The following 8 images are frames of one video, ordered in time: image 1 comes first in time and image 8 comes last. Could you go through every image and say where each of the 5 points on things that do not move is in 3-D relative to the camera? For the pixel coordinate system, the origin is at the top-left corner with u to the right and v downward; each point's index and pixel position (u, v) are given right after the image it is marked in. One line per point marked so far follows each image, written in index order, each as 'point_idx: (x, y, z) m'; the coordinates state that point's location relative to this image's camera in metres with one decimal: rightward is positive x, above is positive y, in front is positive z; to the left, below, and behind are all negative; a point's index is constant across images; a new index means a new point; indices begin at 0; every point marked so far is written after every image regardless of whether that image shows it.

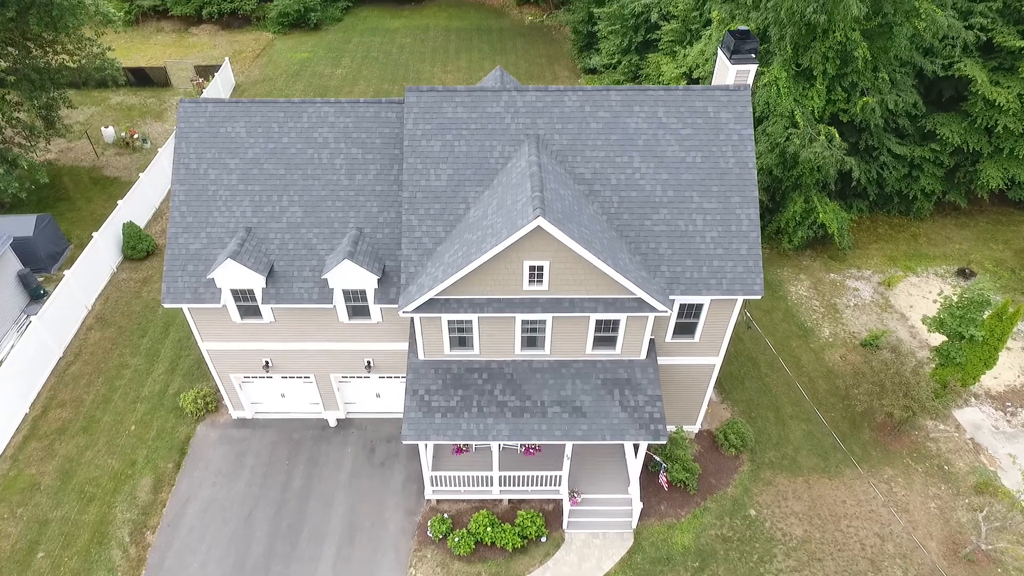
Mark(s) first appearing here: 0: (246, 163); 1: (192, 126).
0: (-7.6, +3.5, +17.7) m
1: (-9.2, +4.6, +17.8) m
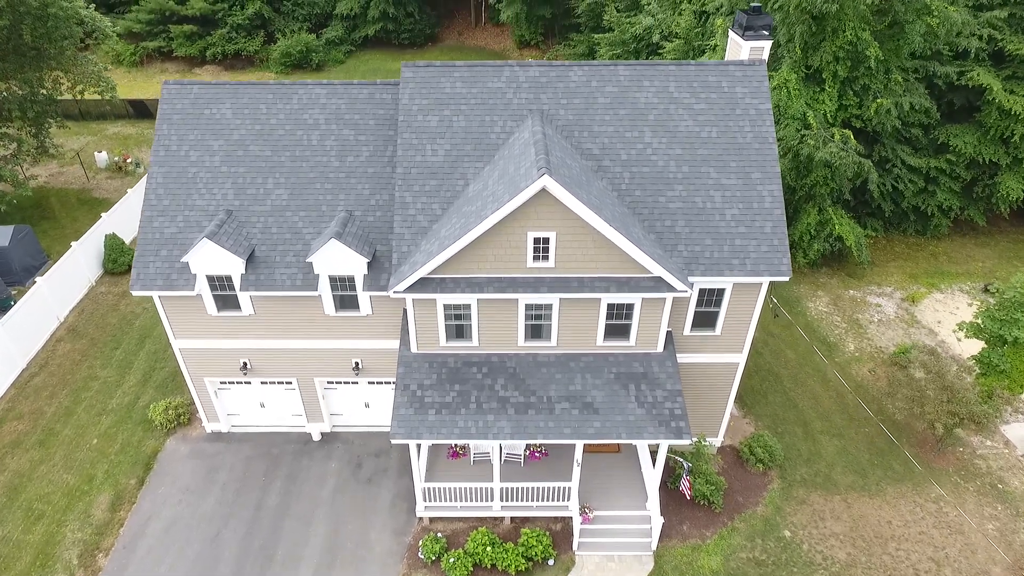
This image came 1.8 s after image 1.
0: (-7.6, +3.8, +16.6) m
1: (-9.1, +4.8, +16.8) m
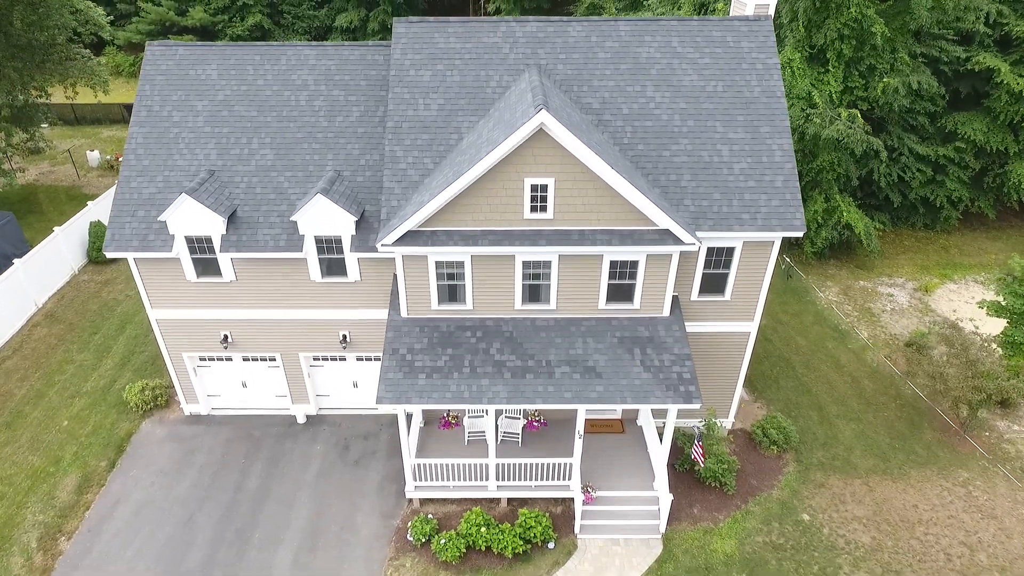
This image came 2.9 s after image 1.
0: (-7.7, +4.7, +15.9) m
1: (-9.2, +5.7, +16.1) m
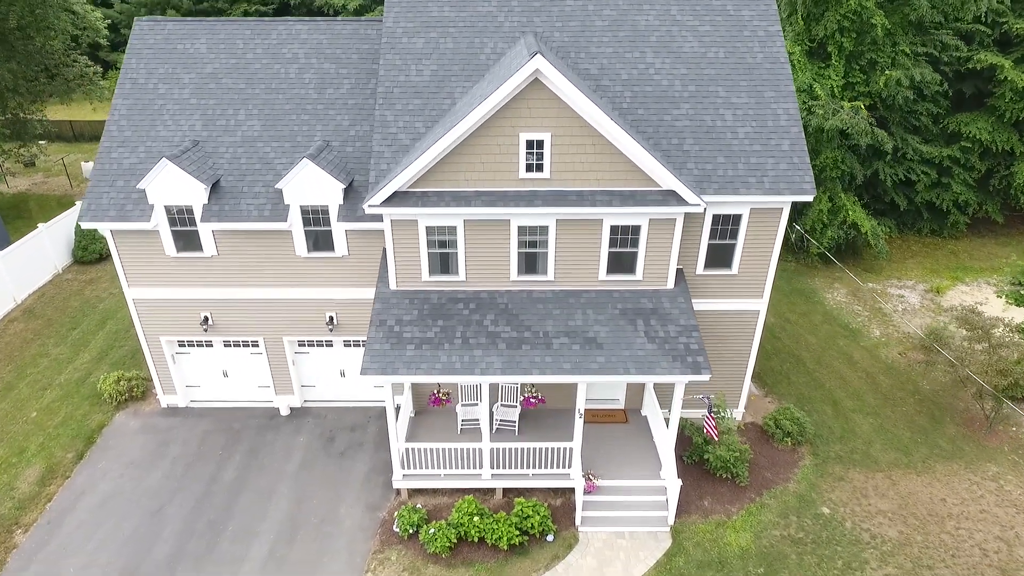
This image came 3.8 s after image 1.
0: (-7.8, +5.3, +15.5) m
1: (-9.4, +6.2, +15.8) m
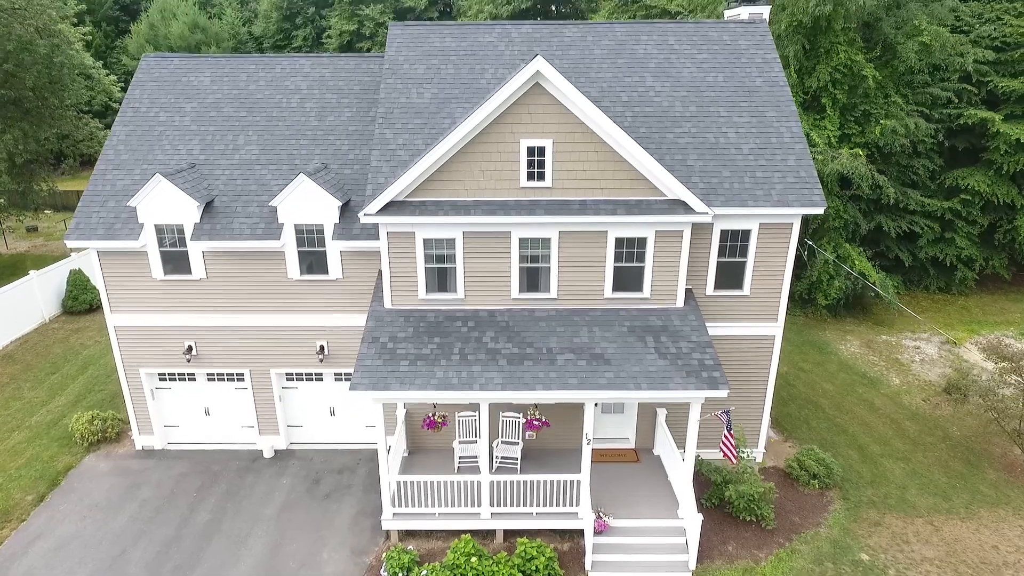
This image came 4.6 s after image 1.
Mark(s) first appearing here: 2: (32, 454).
0: (-7.8, +4.6, +15.5) m
1: (-9.3, +5.5, +16.0) m
2: (-11.9, -4.1, +15.3) m
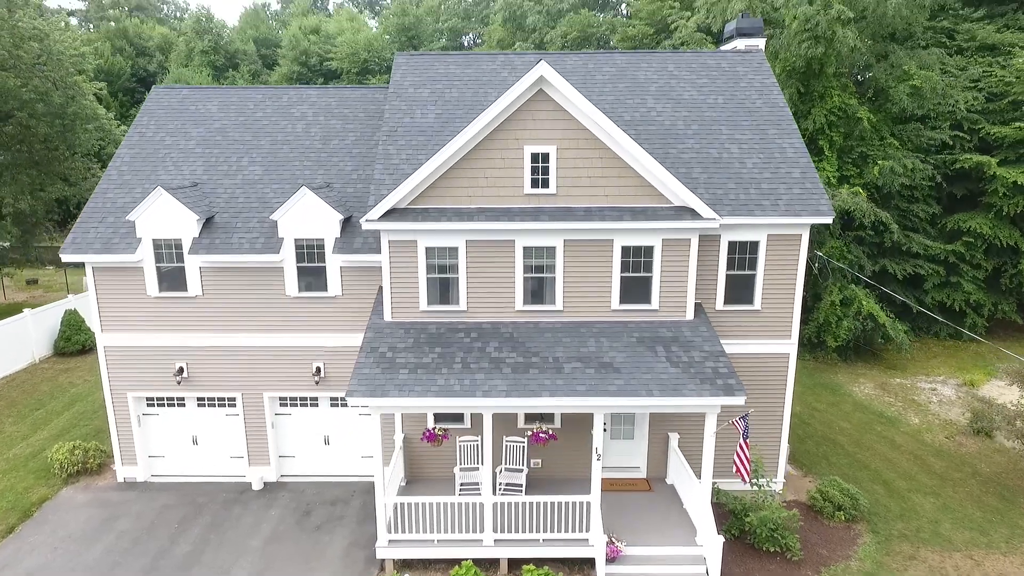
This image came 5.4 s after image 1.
0: (-7.7, +4.0, +15.7) m
1: (-9.3, +4.8, +16.2) m
2: (-11.8, -4.6, +14.4) m
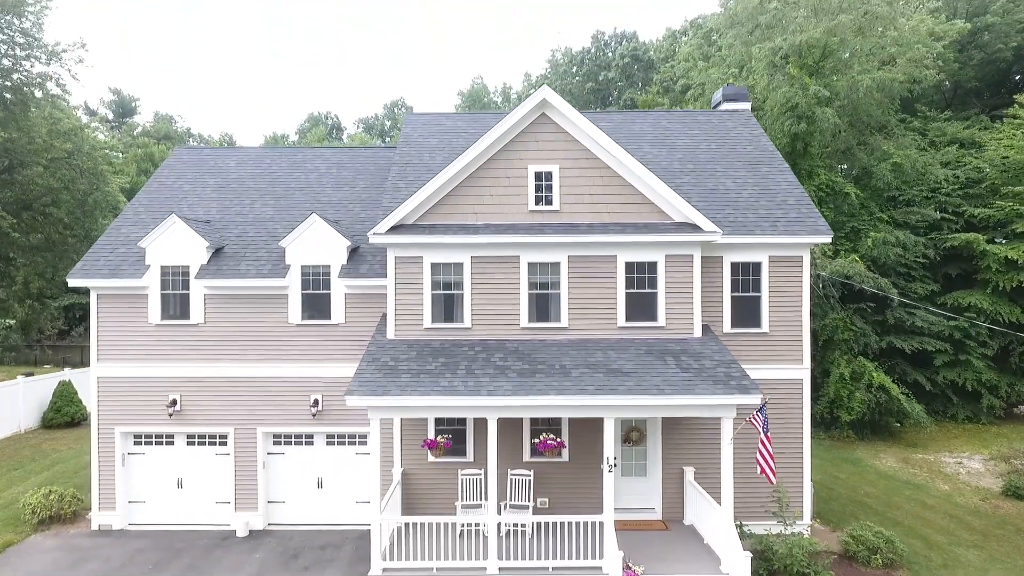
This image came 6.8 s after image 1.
0: (-7.6, +2.8, +16.4) m
1: (-9.2, +3.6, +17.1) m
2: (-11.6, -5.3, +13.3) m
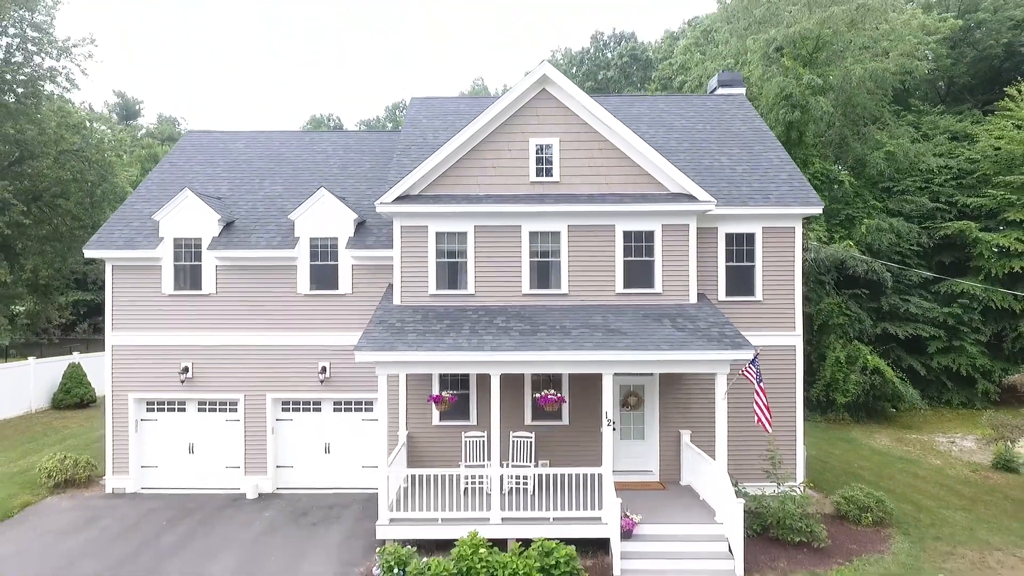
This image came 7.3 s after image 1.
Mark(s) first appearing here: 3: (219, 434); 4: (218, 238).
0: (-7.5, +3.5, +16.9) m
1: (-9.1, +4.2, +17.7) m
2: (-11.6, -4.6, +13.7) m
3: (-6.8, -3.4, +14.3) m
4: (-6.7, +1.2, +14.2) m
